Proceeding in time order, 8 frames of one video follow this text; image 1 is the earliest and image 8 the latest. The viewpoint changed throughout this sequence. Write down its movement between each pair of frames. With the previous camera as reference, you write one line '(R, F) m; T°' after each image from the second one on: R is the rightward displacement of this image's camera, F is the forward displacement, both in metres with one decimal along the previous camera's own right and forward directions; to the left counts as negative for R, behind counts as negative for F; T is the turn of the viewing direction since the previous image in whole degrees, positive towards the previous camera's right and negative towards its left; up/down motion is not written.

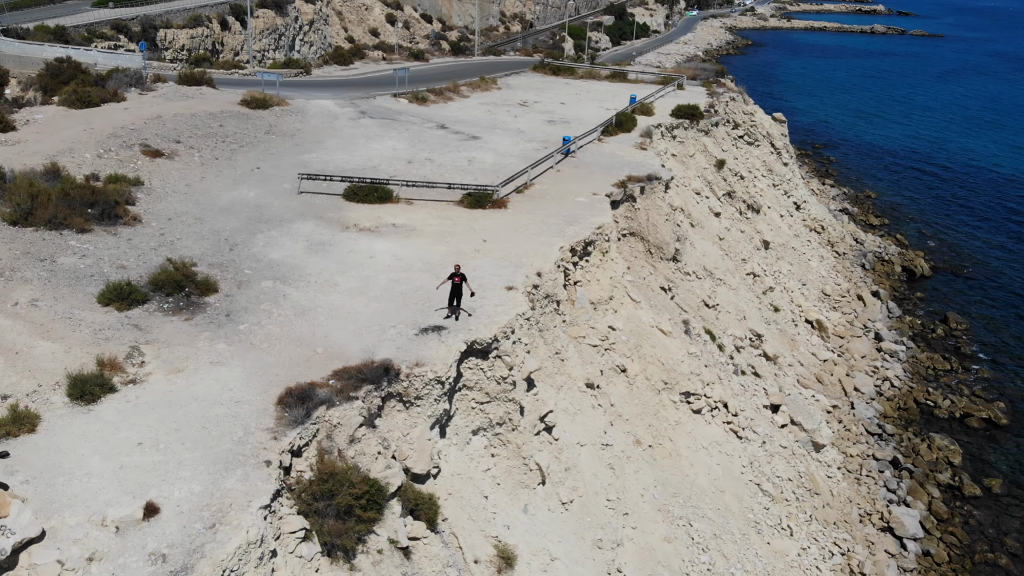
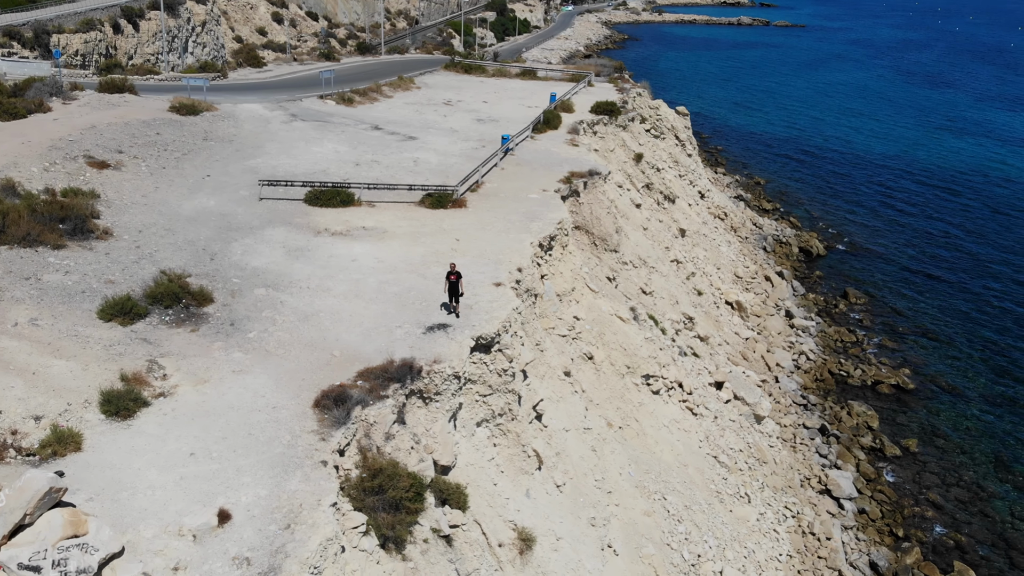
(-2.5, -0.7) m; +7°
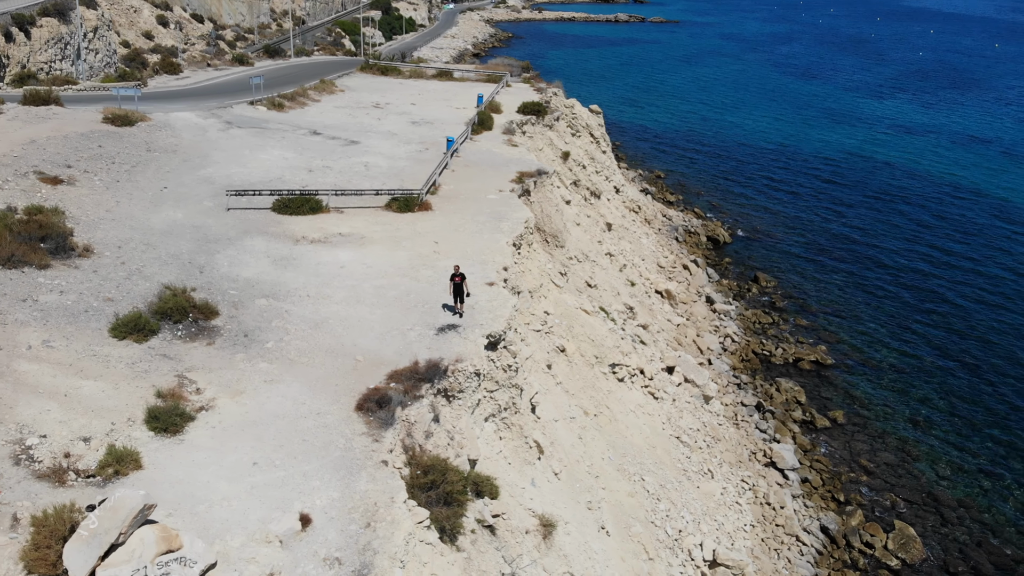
(-2.6, -0.7) m; +7°
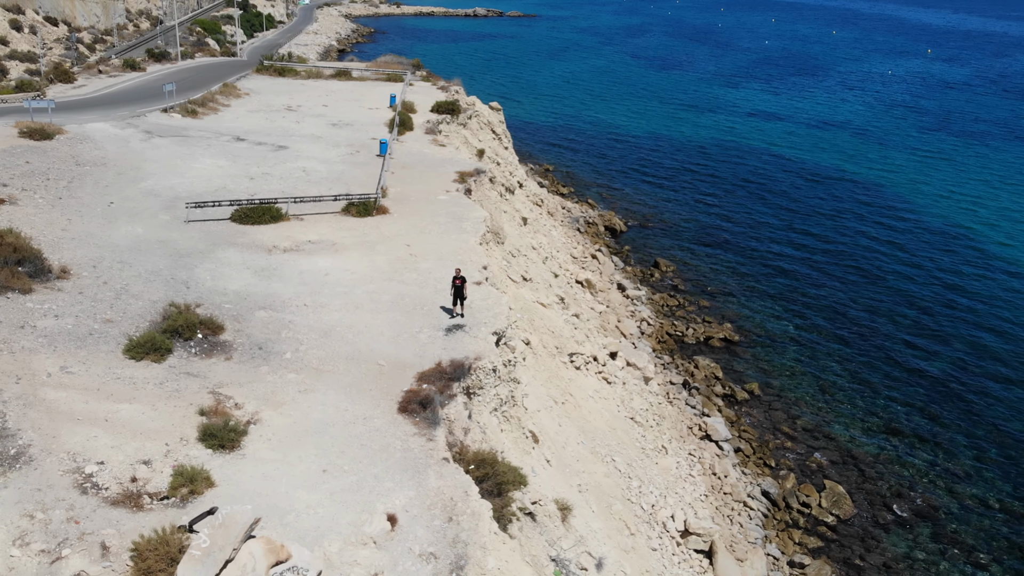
(-3.1, -0.6) m; +9°
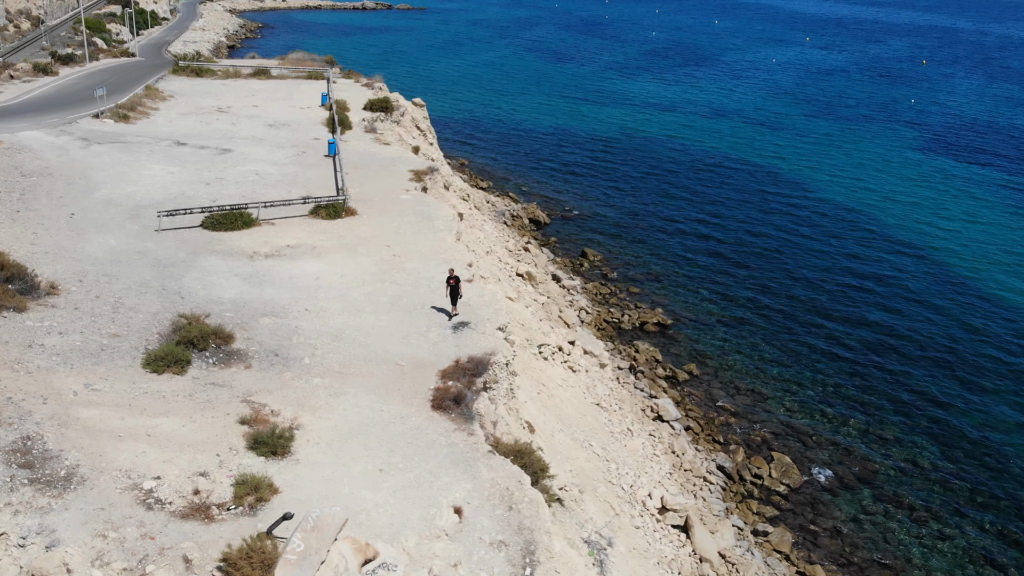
(-2.5, -0.5) m; +7°
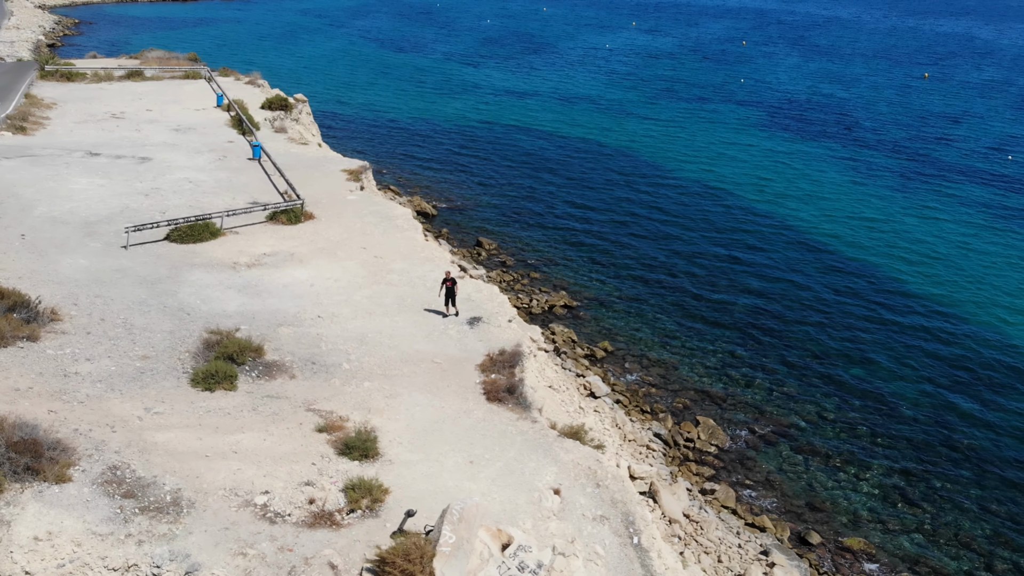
(-4.1, -0.5) m; +10°
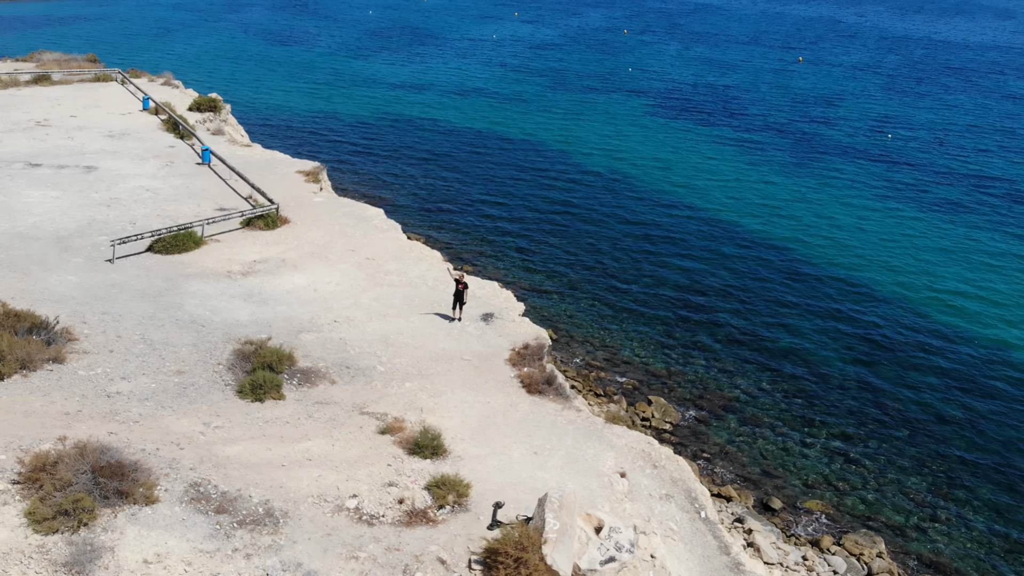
(-3.1, -0.4) m; +7°
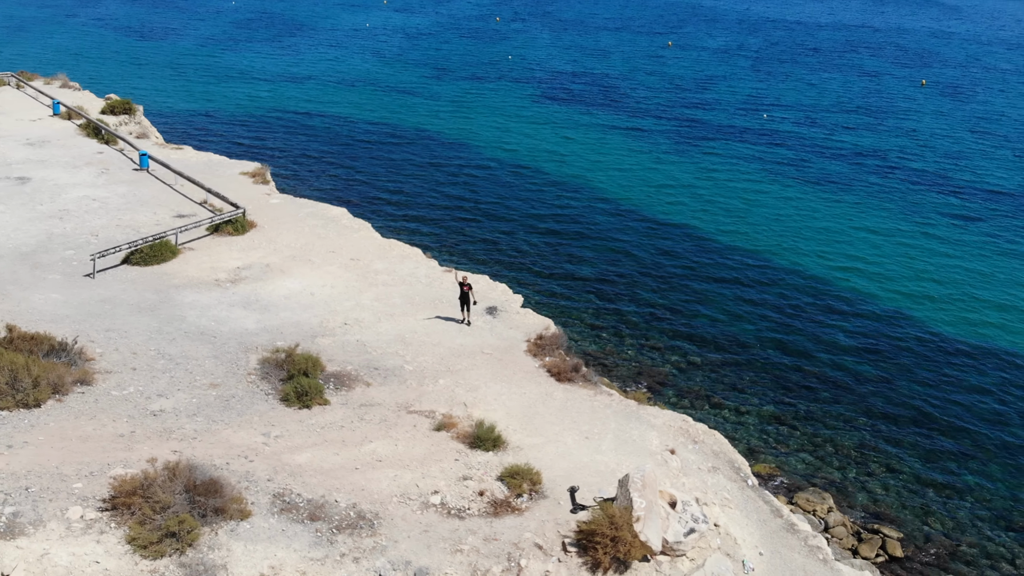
(-3.2, -0.3) m; +8°
